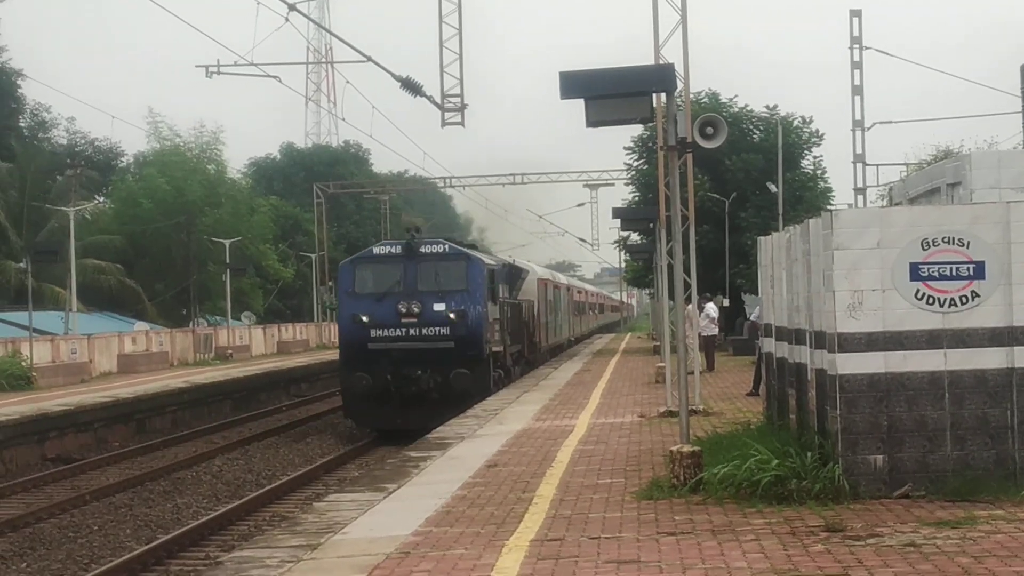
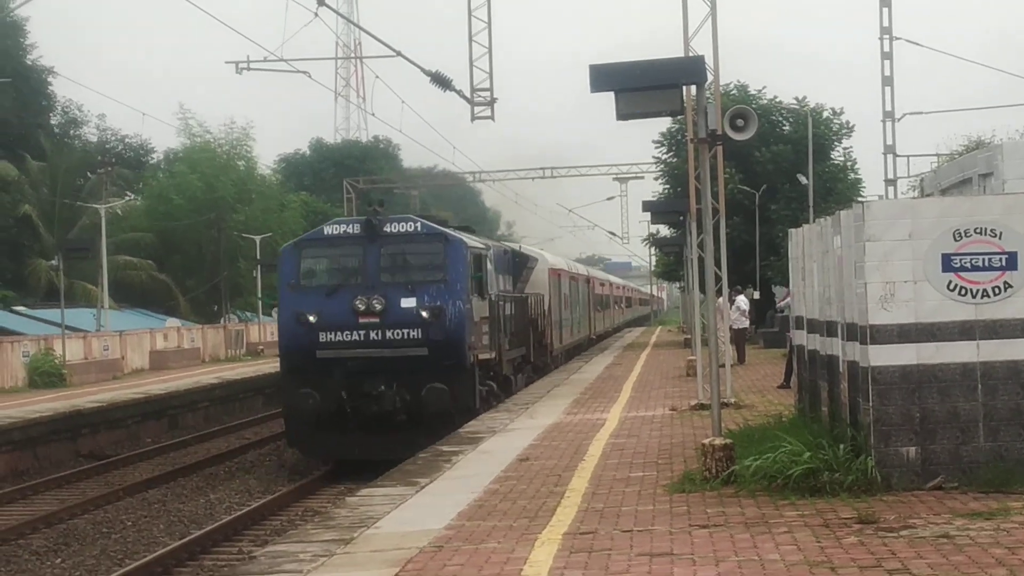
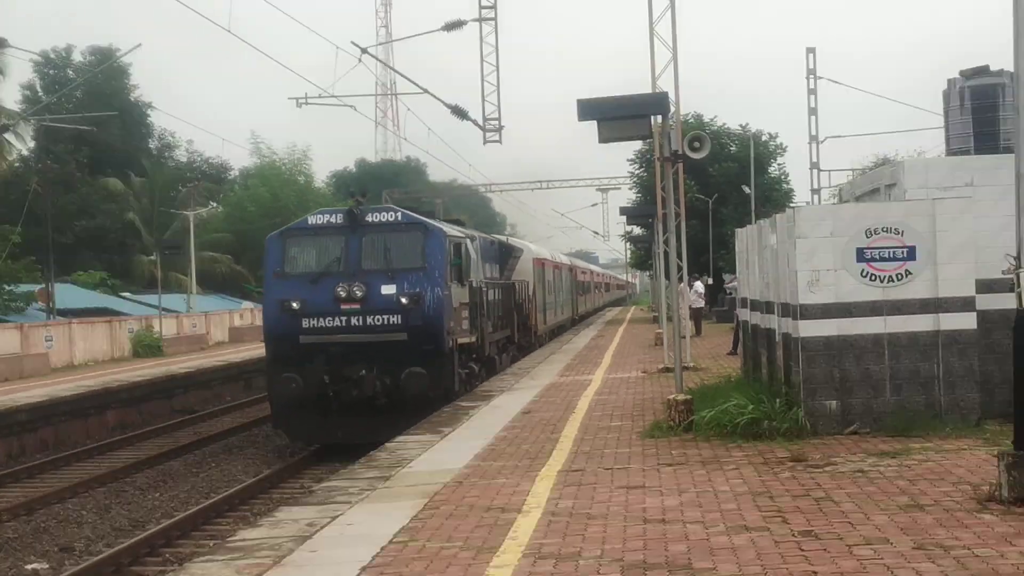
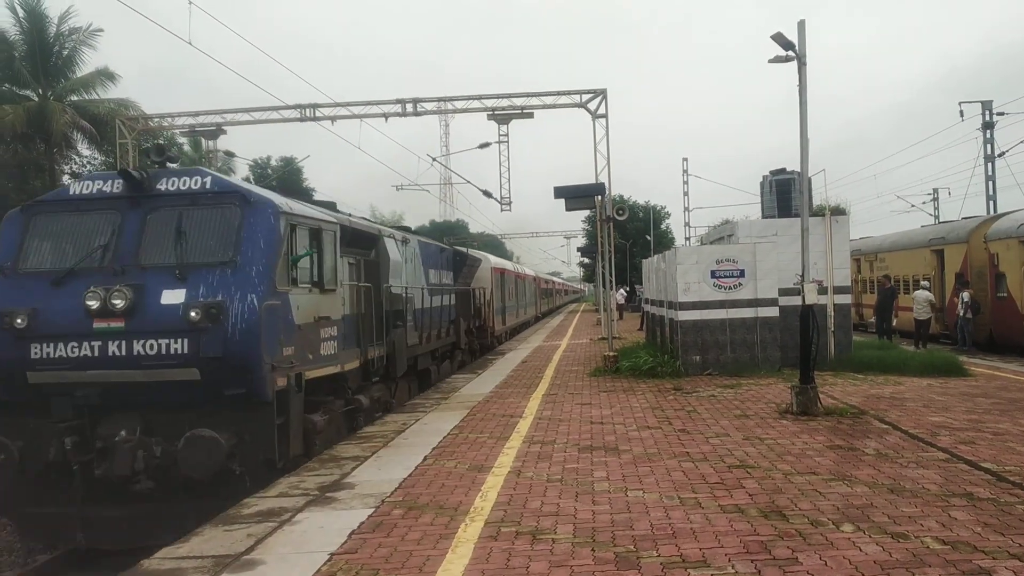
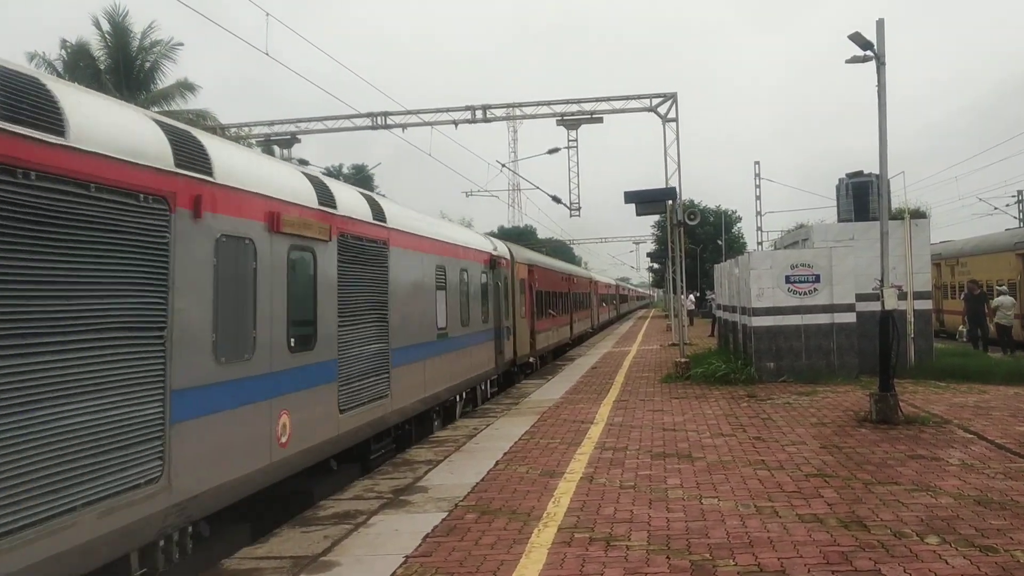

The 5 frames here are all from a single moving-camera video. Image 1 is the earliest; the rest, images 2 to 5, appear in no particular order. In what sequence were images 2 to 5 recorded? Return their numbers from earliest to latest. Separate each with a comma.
2, 3, 4, 5
